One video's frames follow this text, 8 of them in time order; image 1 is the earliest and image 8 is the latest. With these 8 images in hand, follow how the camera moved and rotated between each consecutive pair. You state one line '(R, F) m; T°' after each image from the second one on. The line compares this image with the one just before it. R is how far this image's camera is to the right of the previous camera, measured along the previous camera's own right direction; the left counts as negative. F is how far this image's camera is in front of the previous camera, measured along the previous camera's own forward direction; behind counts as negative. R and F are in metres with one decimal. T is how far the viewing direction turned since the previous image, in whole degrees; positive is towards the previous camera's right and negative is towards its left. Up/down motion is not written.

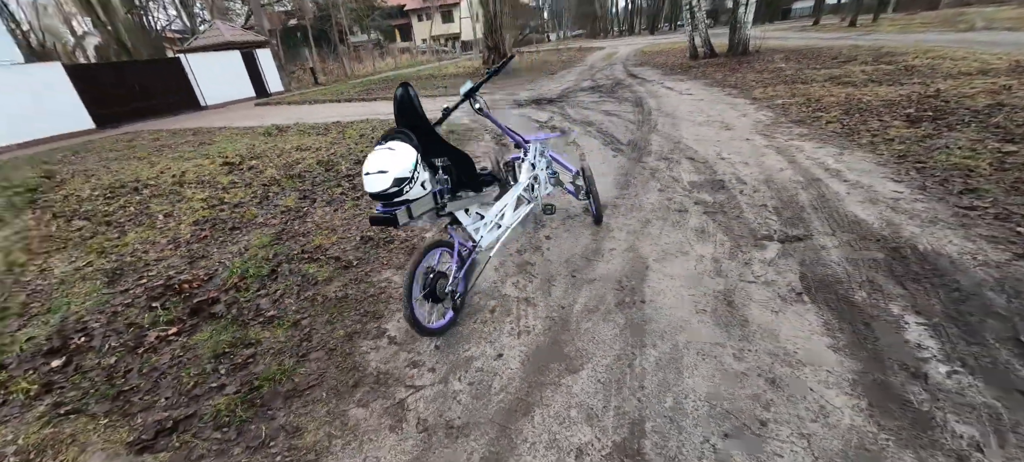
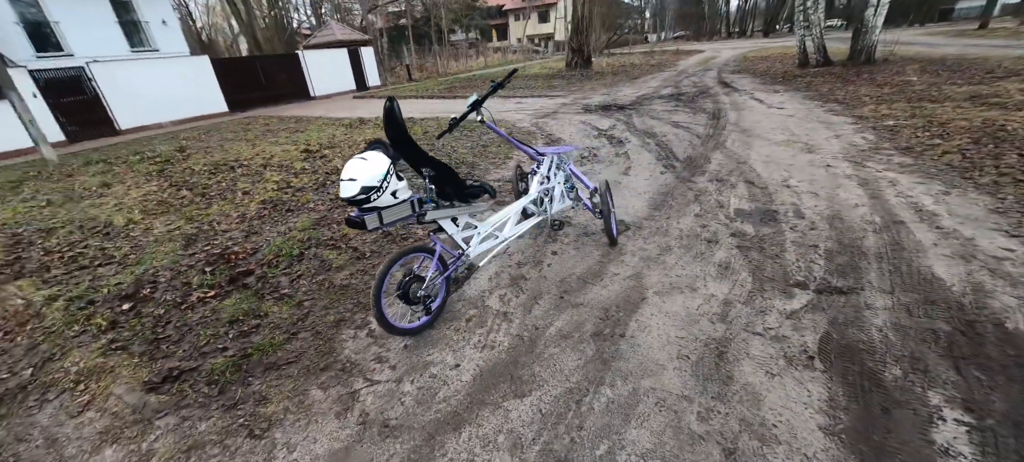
(+0.6, +0.1) m; -12°
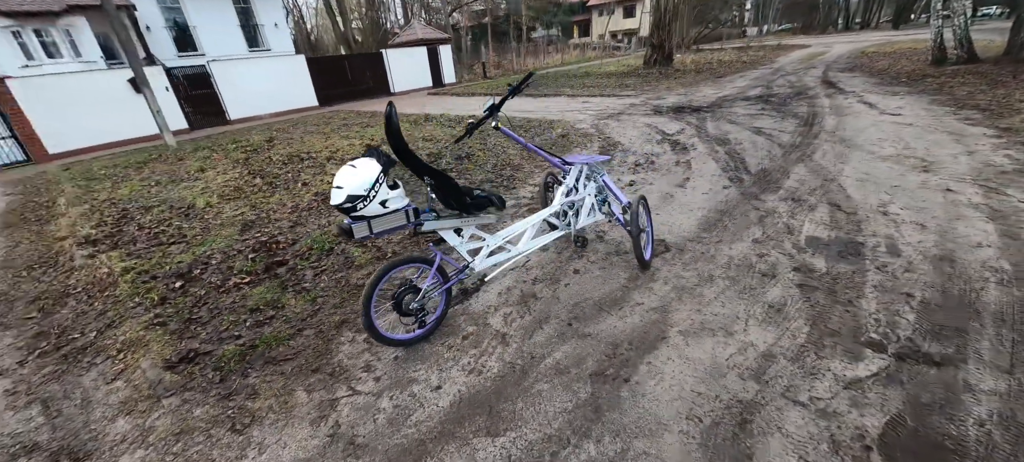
(+0.4, +0.2) m; -10°
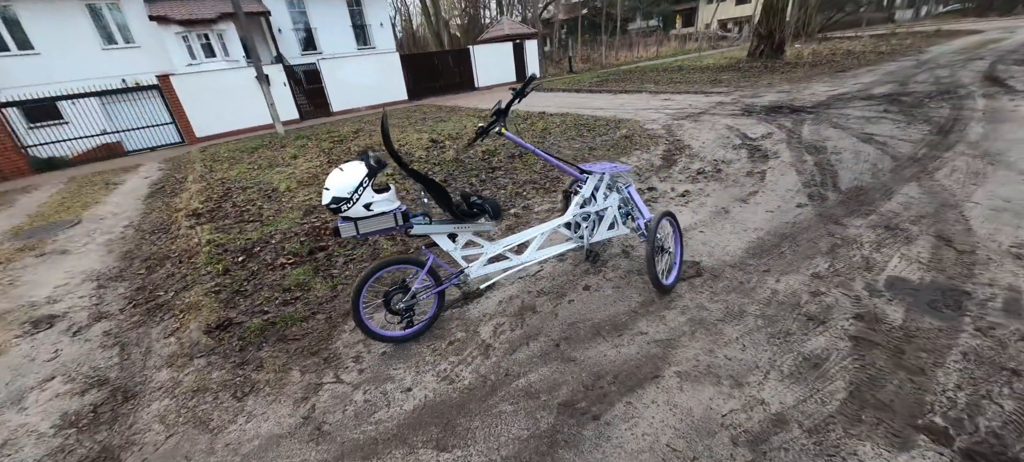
(+0.5, +0.2) m; -12°
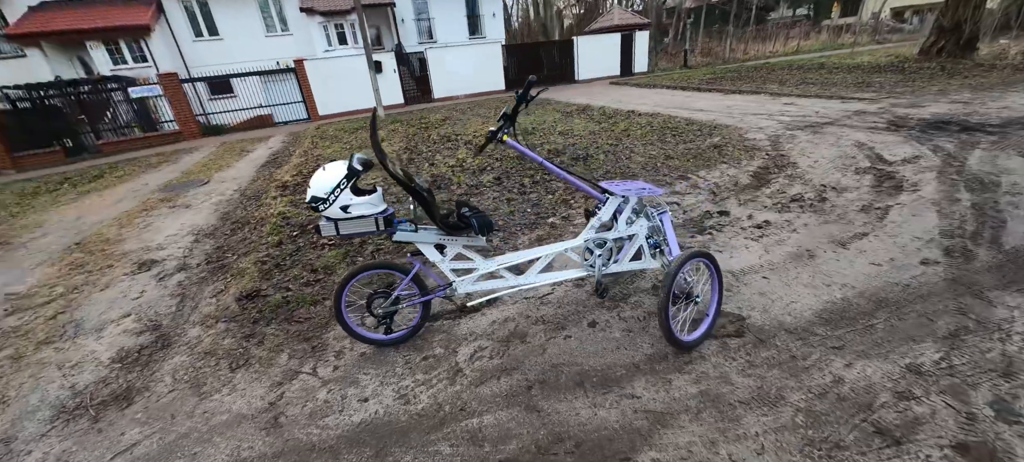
(+0.6, +0.3) m; -14°
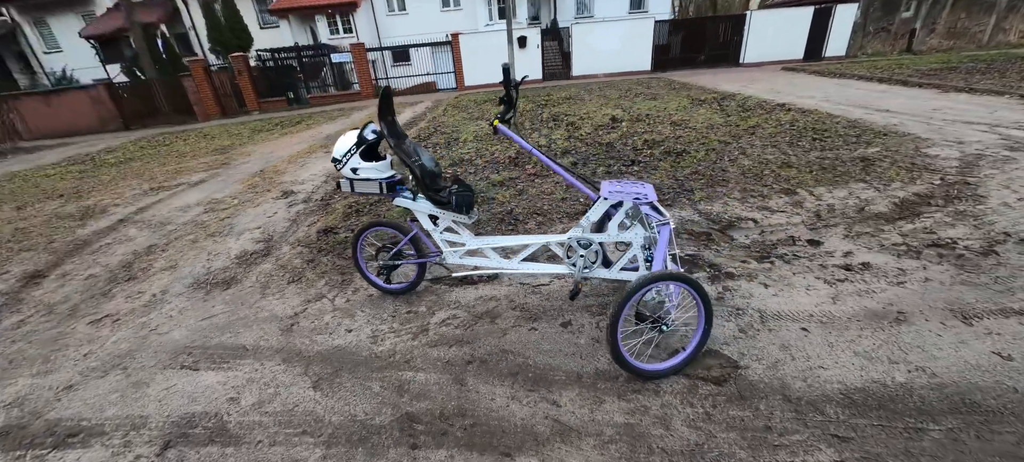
(+0.9, +0.1) m; -20°
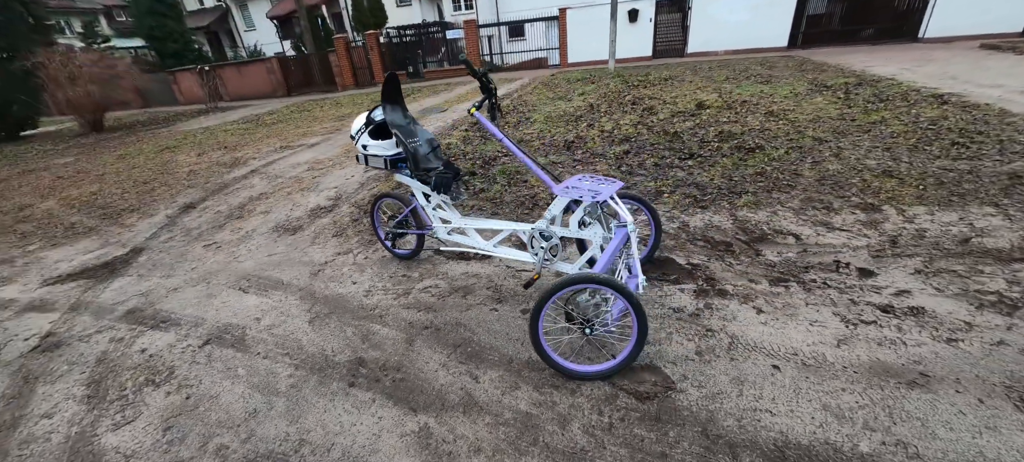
(+0.9, 0.0) m; -16°
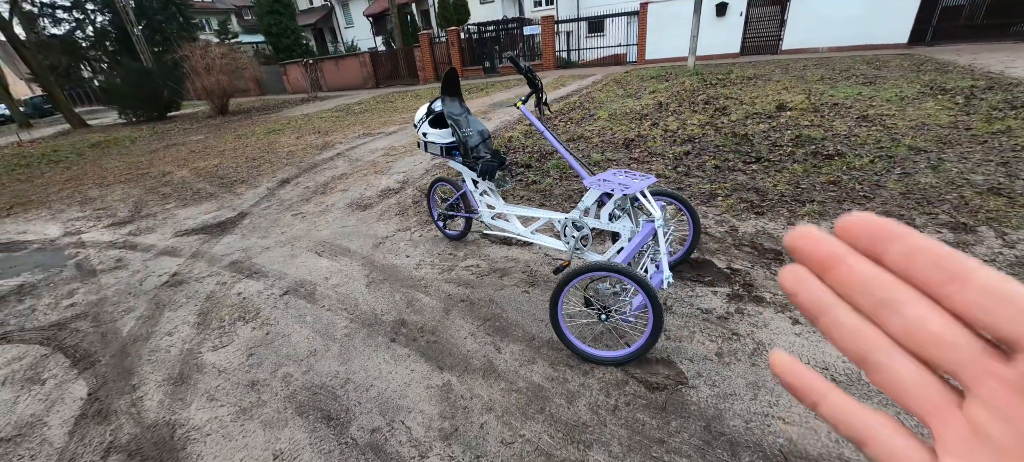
(+0.2, -0.1) m; -10°
